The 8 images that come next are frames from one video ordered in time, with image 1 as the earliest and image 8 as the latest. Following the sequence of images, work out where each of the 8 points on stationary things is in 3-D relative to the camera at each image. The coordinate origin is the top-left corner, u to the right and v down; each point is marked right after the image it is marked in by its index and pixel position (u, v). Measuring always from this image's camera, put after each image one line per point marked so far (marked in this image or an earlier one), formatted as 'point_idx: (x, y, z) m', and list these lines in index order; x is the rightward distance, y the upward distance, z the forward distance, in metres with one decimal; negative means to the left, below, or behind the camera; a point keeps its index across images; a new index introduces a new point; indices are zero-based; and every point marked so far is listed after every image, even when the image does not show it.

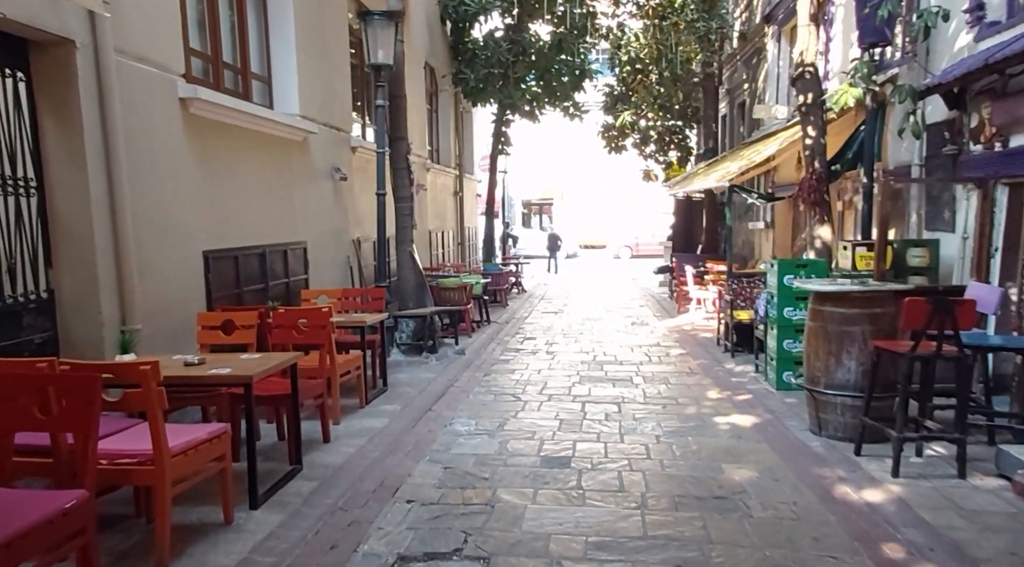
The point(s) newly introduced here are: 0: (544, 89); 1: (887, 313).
0: (+0.6, +3.6, +15.4) m
1: (+2.5, -0.2, +5.4) m
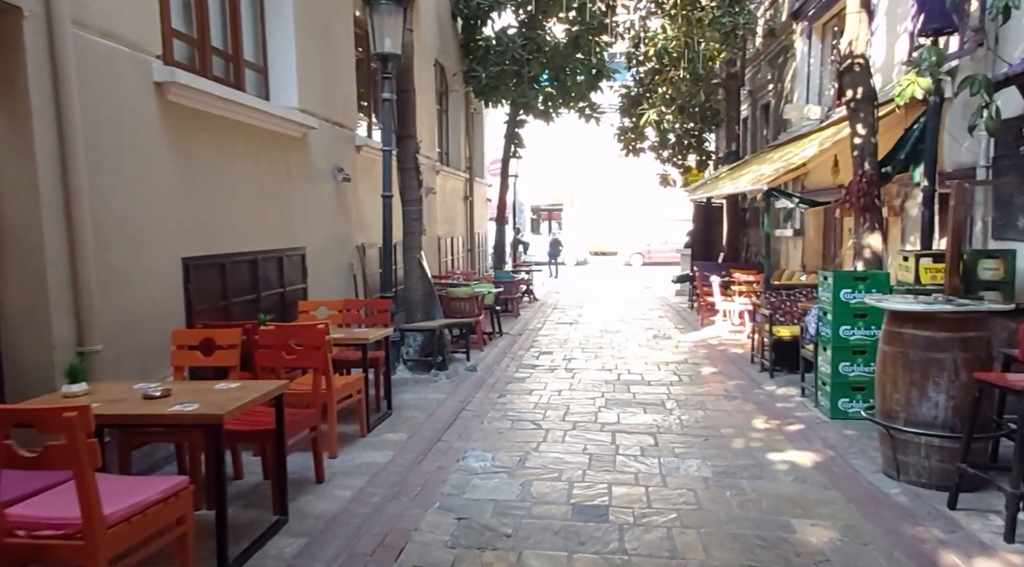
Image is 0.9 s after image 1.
0: (+0.8, +3.5, +14.6) m
1: (+2.6, -0.3, +4.6) m
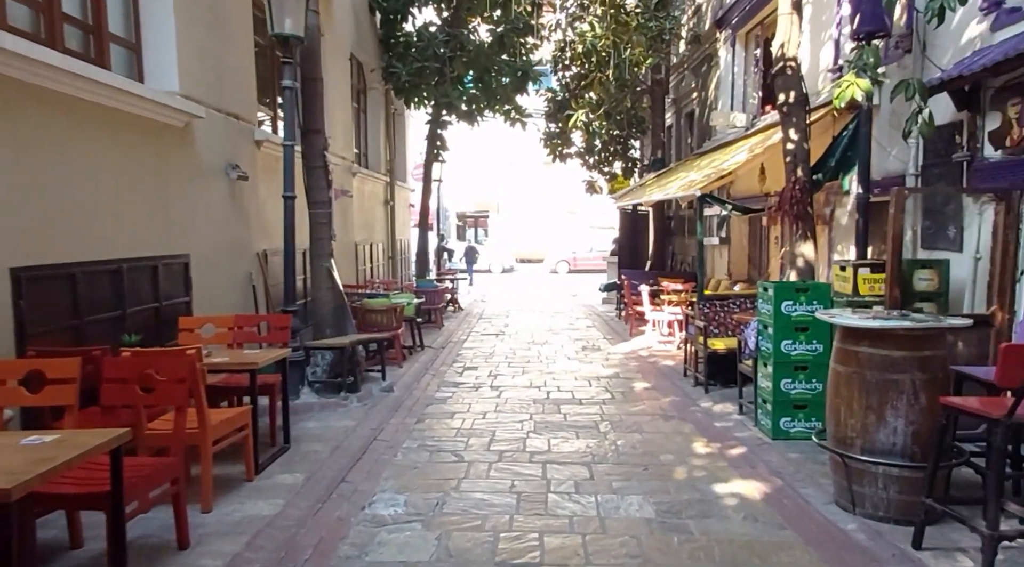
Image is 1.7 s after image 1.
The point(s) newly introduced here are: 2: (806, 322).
0: (-0.5, +3.3, +14.1) m
1: (+2.2, -0.4, +4.2) m
2: (+2.2, -0.3, +6.0) m
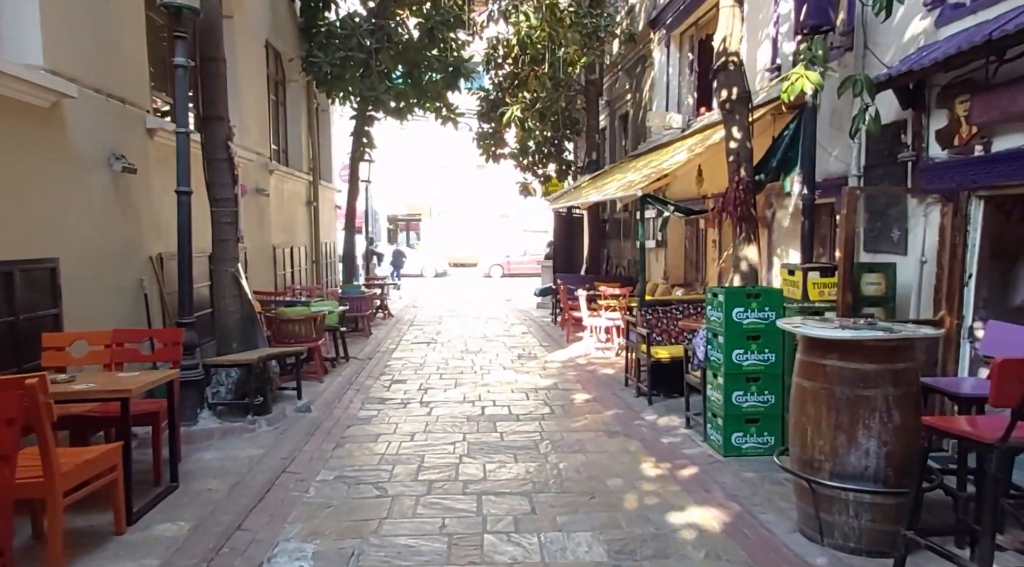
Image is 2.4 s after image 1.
0: (-1.7, +3.2, +13.4) m
1: (+1.9, -0.4, +3.8) m
2: (+1.7, -0.3, +5.6) m
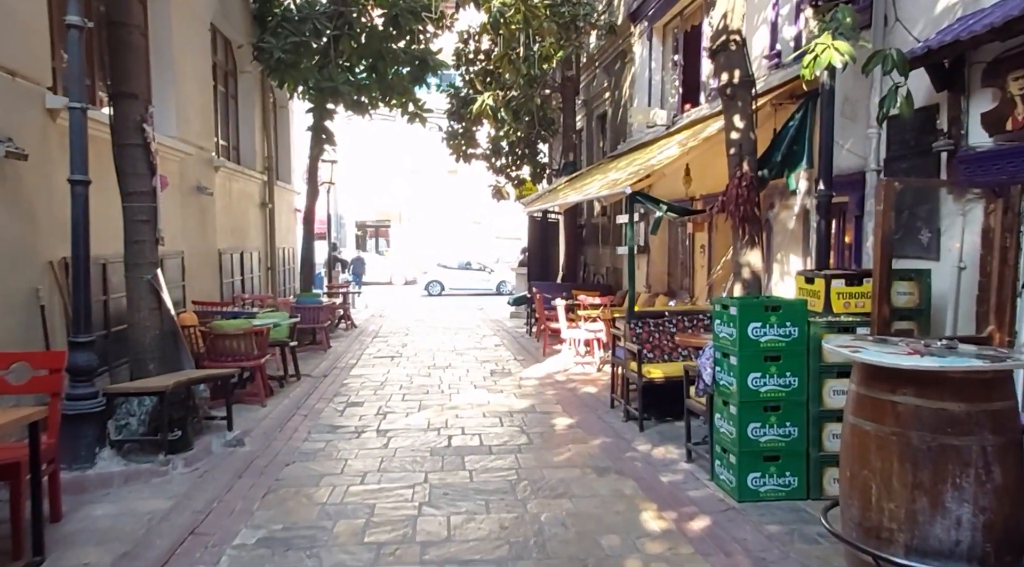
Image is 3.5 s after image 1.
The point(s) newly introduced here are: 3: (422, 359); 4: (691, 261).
0: (-2.1, +3.1, +12.4) m
1: (+1.8, -0.5, +2.9) m
2: (+1.6, -0.4, +4.7) m
3: (-1.3, -1.1, +12.2) m
4: (+2.4, +0.3, +10.8) m
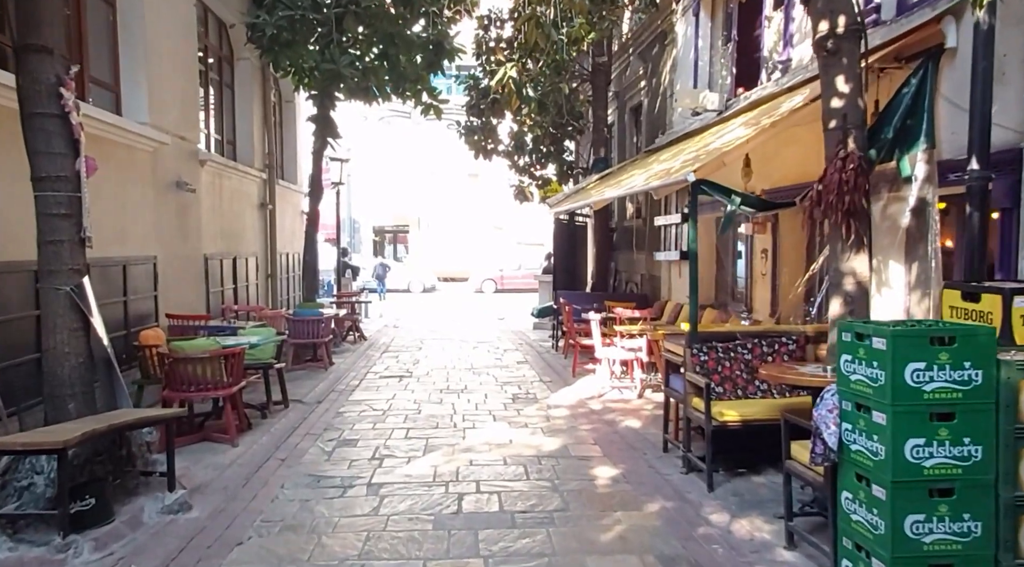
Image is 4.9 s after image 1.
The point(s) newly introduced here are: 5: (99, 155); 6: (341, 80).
0: (-1.8, +3.0, +11.0) m
1: (+1.9, -0.5, +1.3) m
2: (+1.7, -0.5, +3.1) m
3: (-1.0, -1.3, +10.7) m
4: (+2.7, +0.2, +9.2) m
5: (-4.4, +1.4, +8.6) m
6: (-2.2, +2.6, +10.6) m
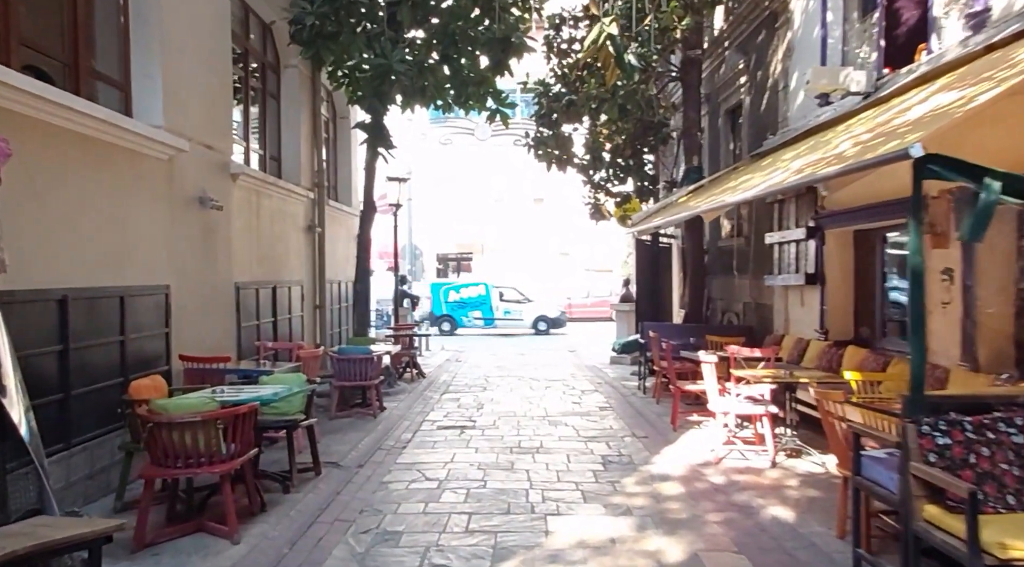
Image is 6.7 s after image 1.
0: (-0.8, +2.6, +9.2) m
1: (+2.1, -0.5, -0.9) m
2: (+2.0, -0.5, +1.0) m
3: (-0.1, -1.6, +8.7) m
4: (+3.5, -0.1, +7.0) m
5: (-3.7, +1.1, +7.1) m
6: (-1.3, +2.3, +8.9) m
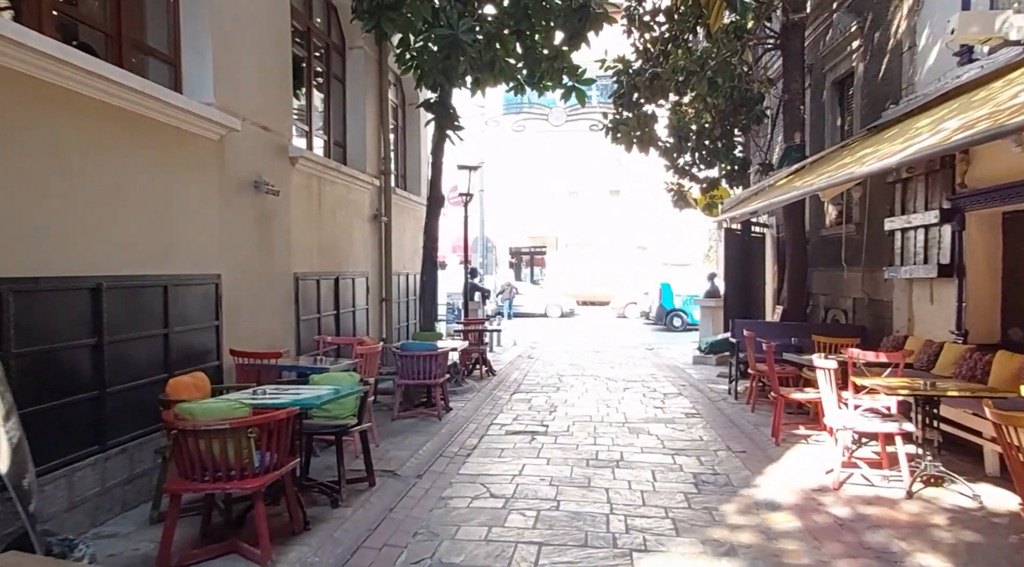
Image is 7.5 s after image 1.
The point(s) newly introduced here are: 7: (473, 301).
0: (0.0, +2.7, +8.3) m
1: (+1.9, -0.5, -2.0) m
2: (+2.1, -0.5, -0.1) m
3: (+0.7, -1.5, +7.7) m
4: (+4.1, 0.0, +5.7) m
5: (-3.0, +1.2, +6.4) m
6: (-0.5, +2.4, +8.0) m
7: (-0.7, -0.4, +17.3) m
